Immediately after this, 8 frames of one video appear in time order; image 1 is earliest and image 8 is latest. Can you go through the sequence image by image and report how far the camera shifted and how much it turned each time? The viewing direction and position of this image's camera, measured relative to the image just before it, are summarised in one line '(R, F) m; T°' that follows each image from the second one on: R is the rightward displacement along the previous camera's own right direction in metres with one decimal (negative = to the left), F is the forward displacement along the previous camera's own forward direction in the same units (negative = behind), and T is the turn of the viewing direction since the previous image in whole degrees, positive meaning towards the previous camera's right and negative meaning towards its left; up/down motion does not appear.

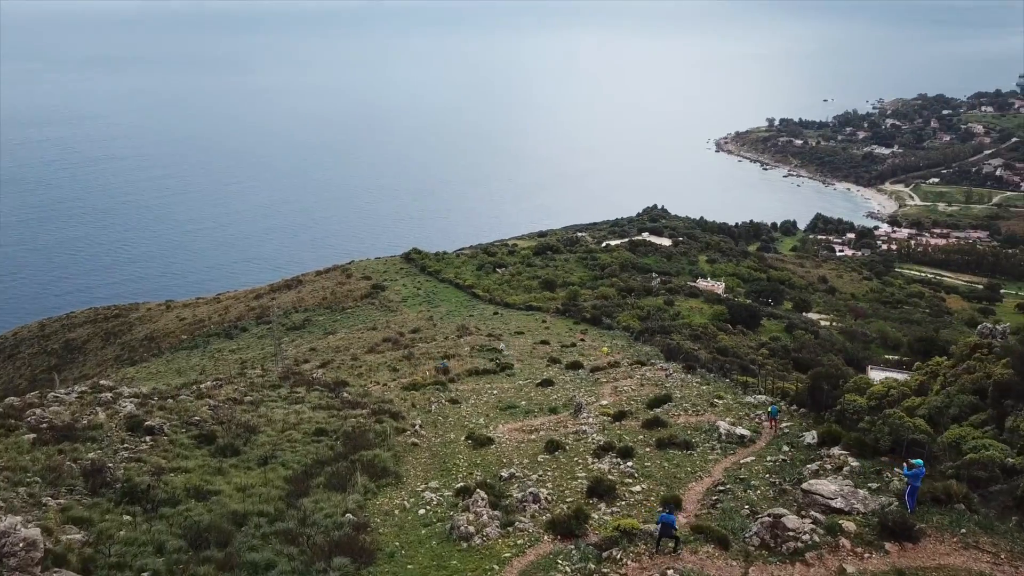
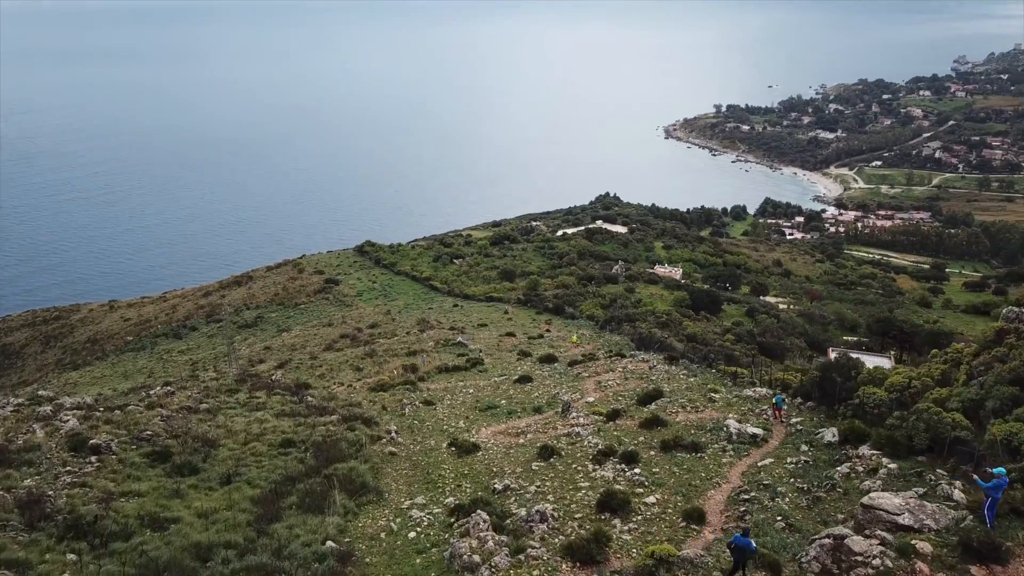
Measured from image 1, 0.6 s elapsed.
(-0.8, +1.8) m; +3°
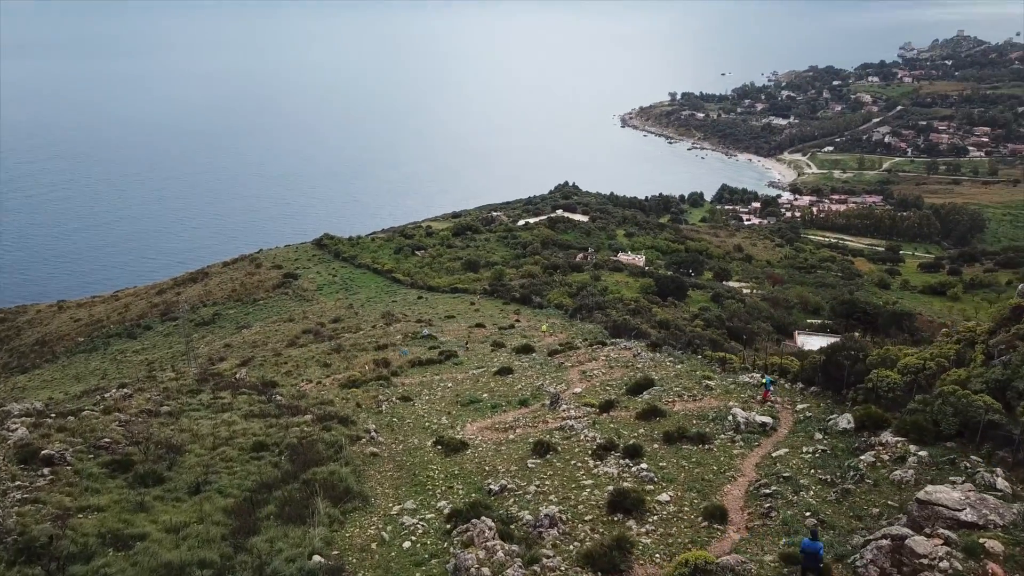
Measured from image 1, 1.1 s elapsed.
(-0.7, +1.3) m; +3°
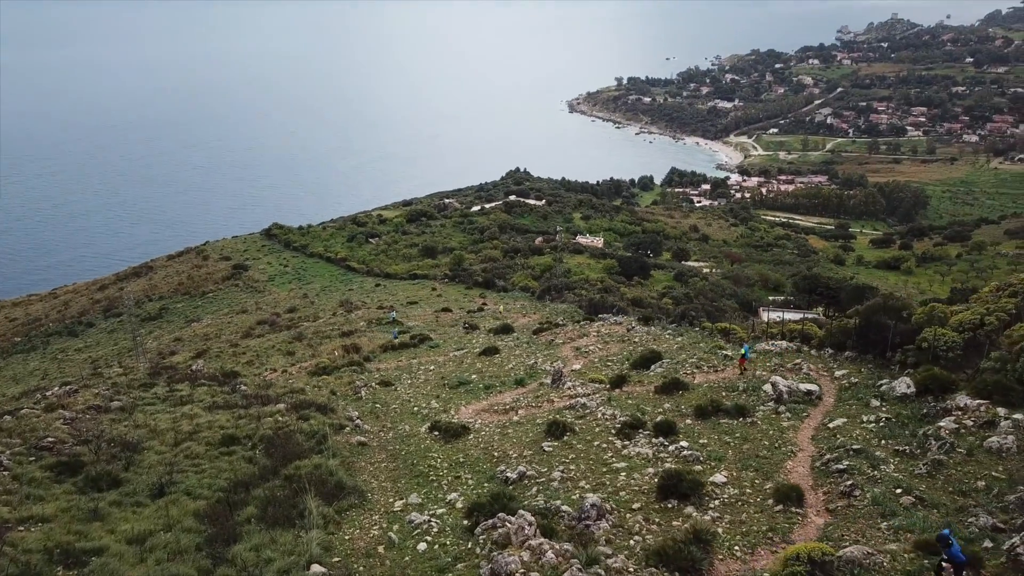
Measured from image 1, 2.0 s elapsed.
(-1.1, +2.2) m; +3°
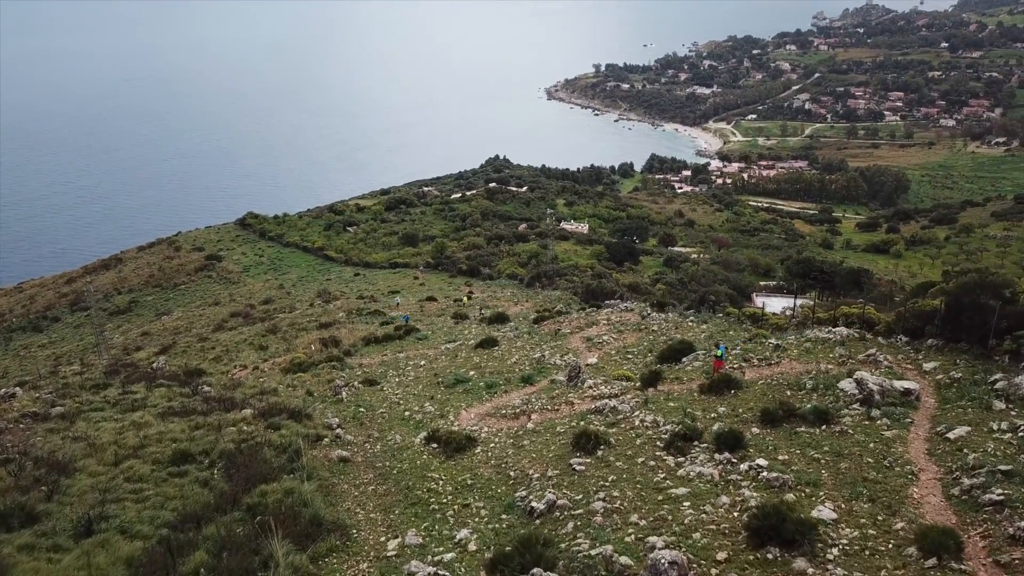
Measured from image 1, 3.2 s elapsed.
(-0.6, +3.2) m; +1°
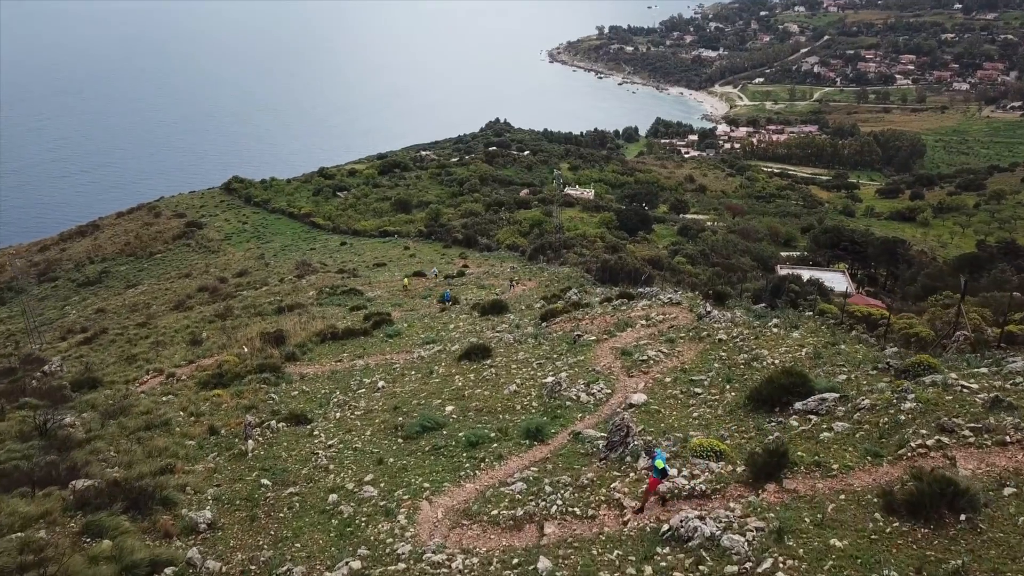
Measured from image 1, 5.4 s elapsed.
(0.0, +7.5) m; 0°
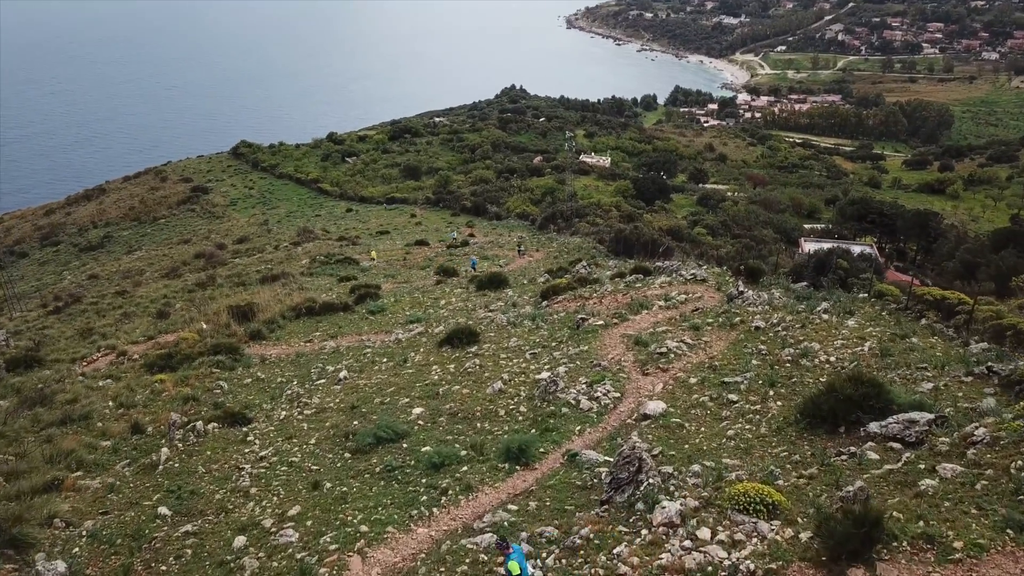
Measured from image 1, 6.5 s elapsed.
(+0.4, +2.9) m; -1°
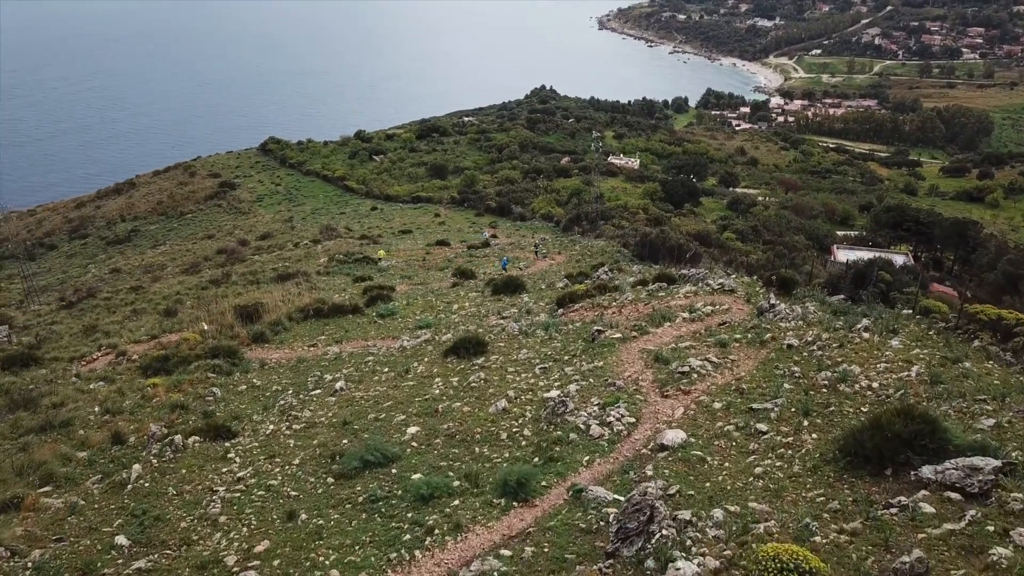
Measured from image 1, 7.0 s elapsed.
(+0.2, +1.0) m; -2°
